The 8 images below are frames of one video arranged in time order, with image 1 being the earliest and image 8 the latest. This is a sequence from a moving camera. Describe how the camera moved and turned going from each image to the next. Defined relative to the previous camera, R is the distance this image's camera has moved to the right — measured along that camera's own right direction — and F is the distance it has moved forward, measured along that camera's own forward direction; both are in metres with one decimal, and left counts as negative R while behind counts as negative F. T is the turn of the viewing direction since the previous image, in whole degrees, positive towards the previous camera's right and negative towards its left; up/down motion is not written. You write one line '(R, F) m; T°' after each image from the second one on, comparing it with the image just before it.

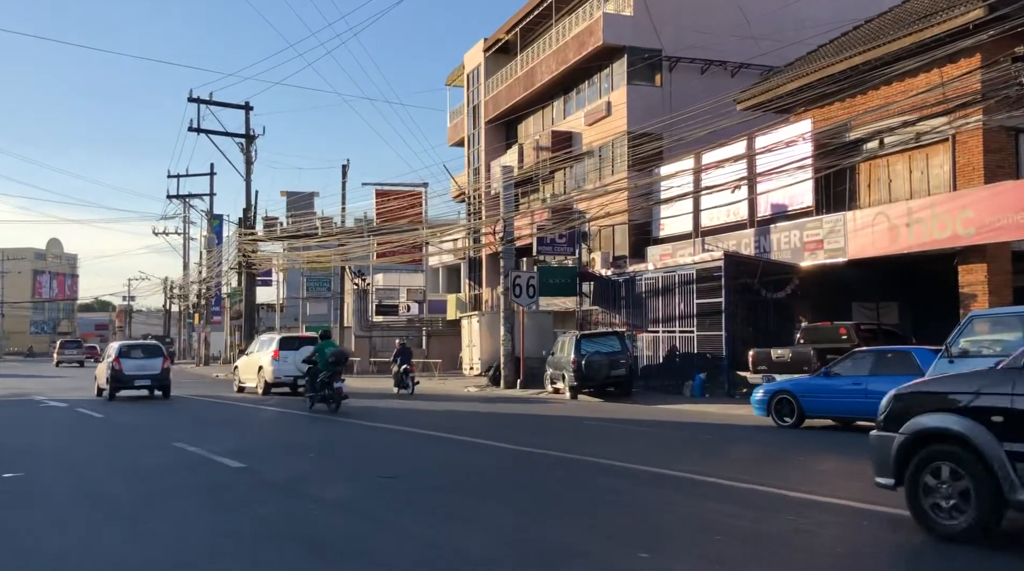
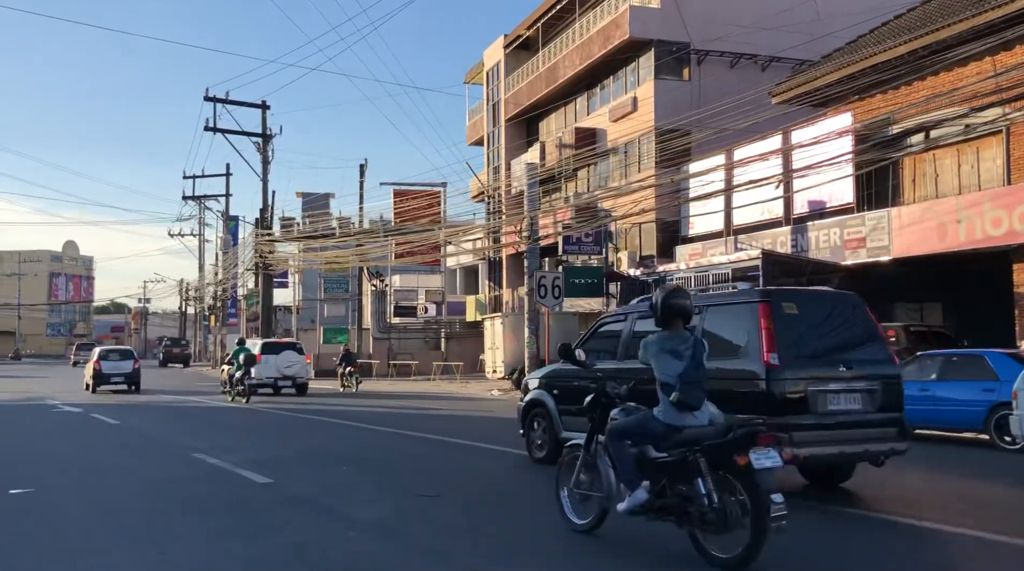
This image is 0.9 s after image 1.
(-0.3, +0.8) m; -1°
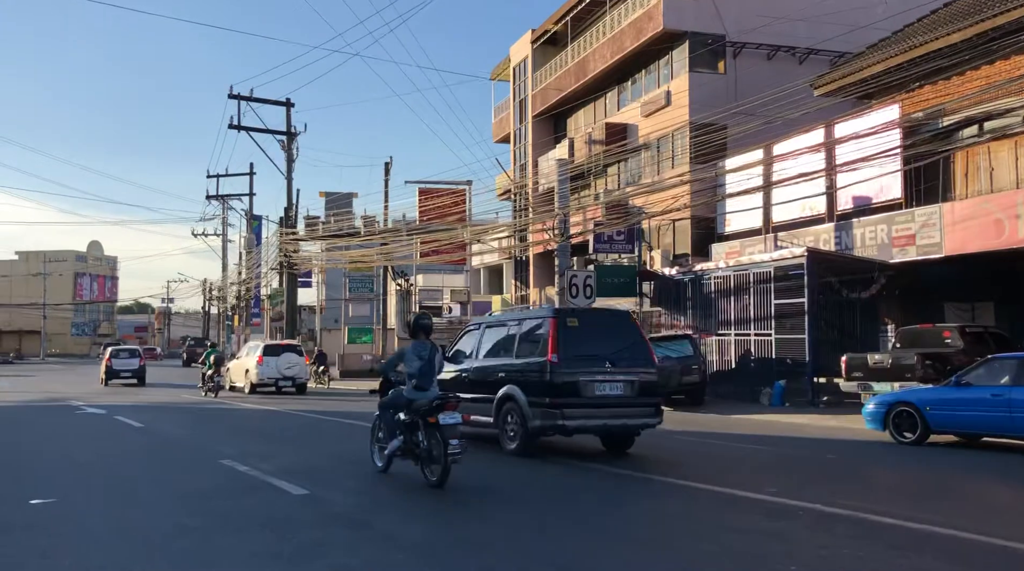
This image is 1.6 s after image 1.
(-0.3, +0.7) m; -1°
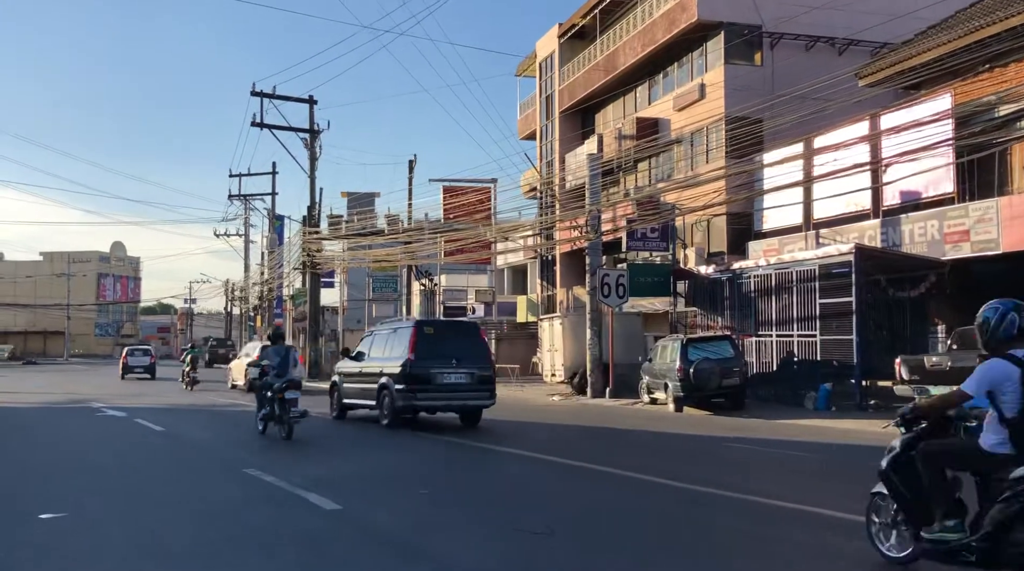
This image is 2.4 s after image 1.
(-0.3, +0.8) m; -1°
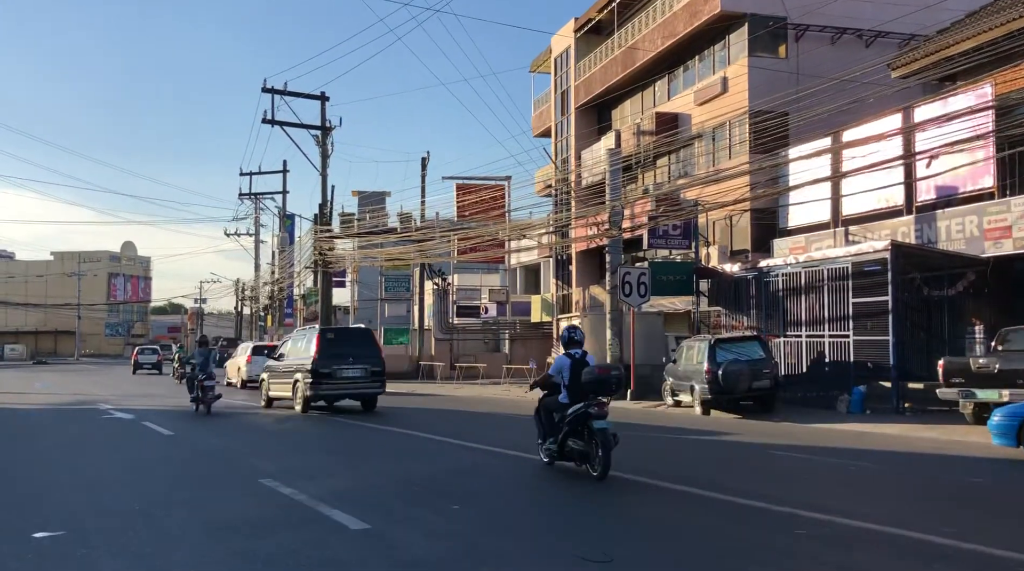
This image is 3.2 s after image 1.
(-0.2, +0.7) m; -1°
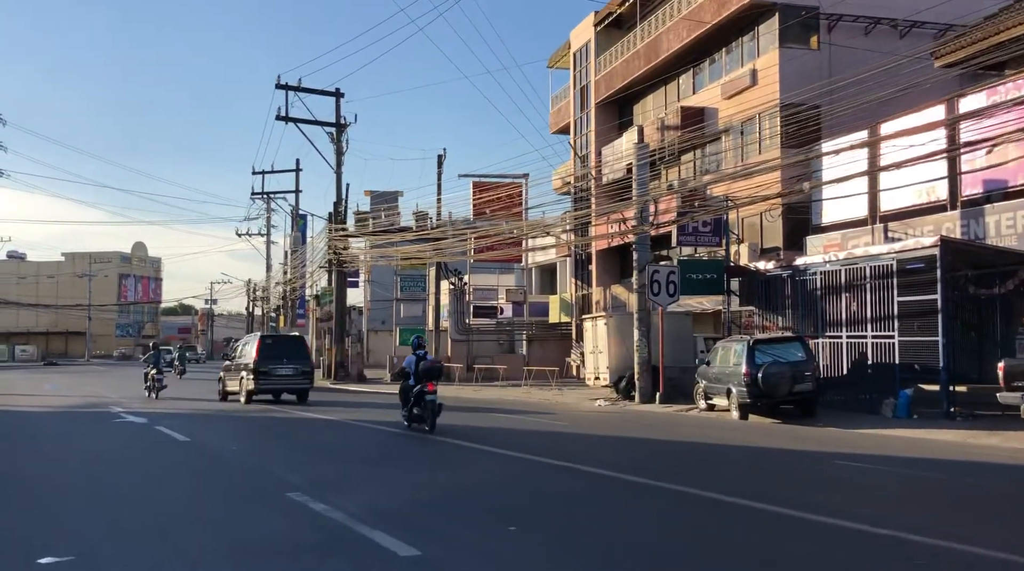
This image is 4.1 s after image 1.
(-0.4, +0.8) m; -1°
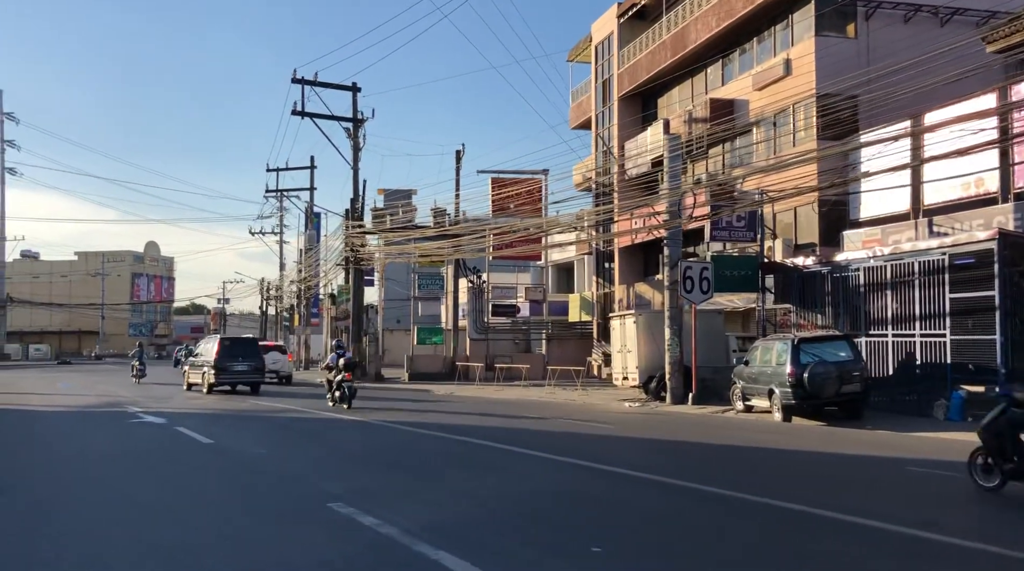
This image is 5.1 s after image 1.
(-0.4, +0.8) m; -1°
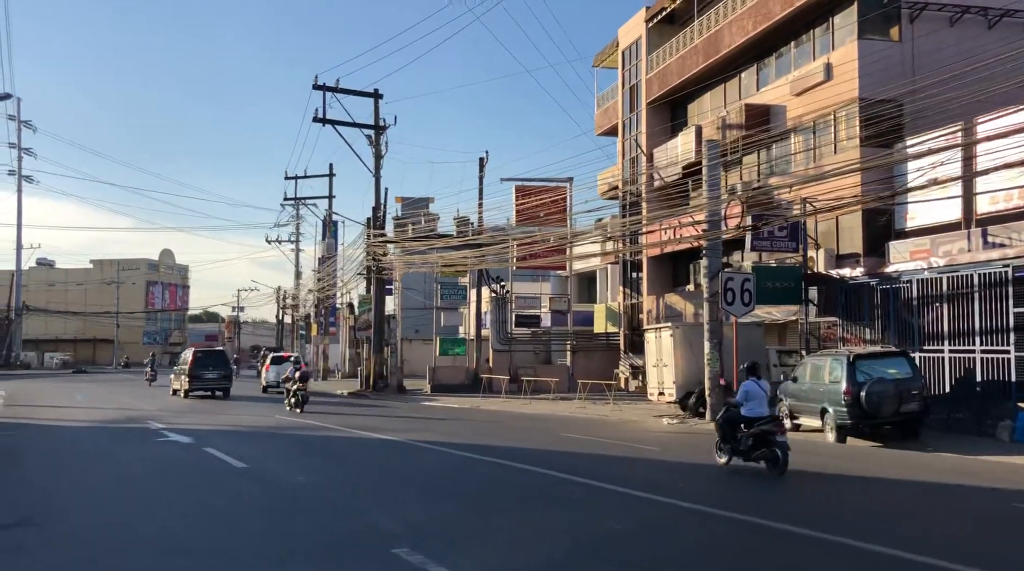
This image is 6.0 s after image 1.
(-0.5, +0.8) m; -1°
